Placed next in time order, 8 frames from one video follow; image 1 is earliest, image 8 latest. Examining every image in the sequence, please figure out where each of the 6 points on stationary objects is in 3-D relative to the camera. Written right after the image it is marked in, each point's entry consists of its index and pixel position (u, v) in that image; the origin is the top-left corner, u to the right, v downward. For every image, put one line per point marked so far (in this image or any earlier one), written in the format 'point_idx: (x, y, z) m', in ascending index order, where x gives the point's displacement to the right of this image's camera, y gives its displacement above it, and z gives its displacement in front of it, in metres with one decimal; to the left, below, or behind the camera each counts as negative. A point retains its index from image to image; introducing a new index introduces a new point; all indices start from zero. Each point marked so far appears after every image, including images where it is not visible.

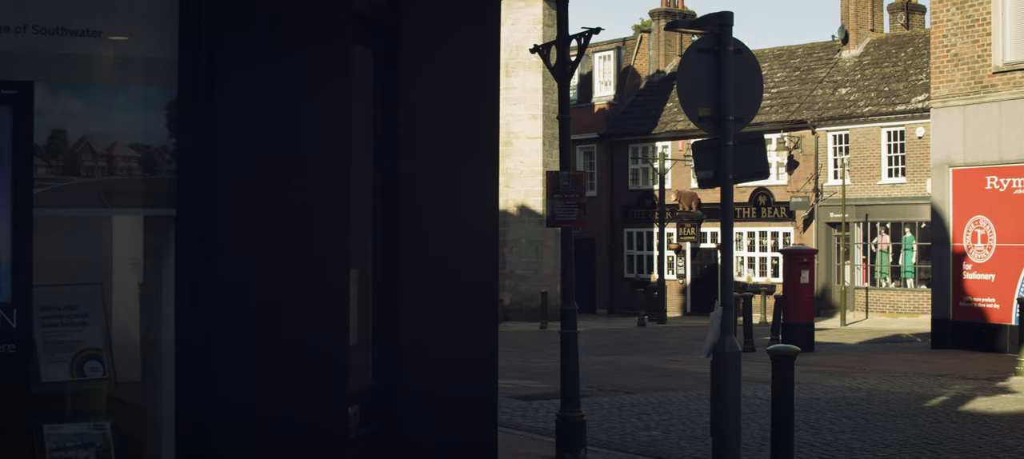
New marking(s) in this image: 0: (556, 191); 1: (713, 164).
0: (+0.3, +0.3, +10.1) m
1: (+1.3, +0.4, +8.0) m
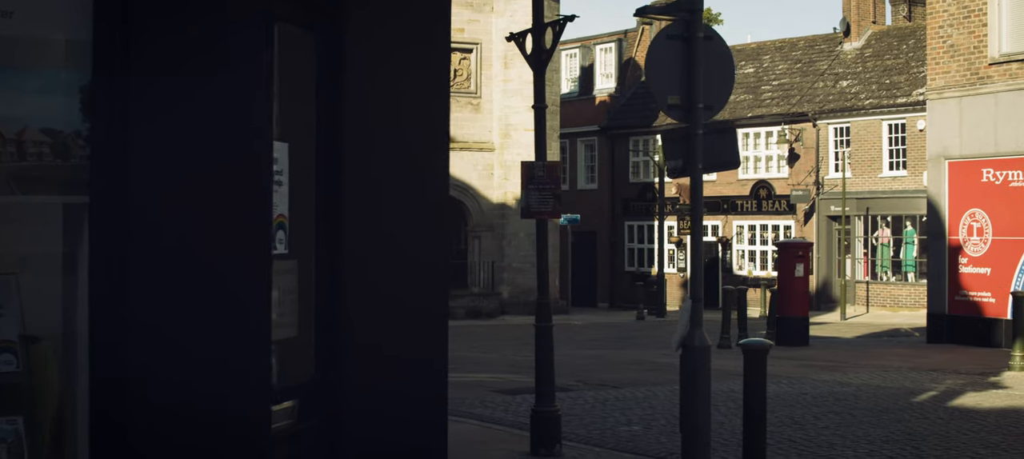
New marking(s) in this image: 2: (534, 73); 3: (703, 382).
0: (+0.1, +0.4, +9.9) m
1: (+1.0, +0.5, +7.8) m
2: (+0.2, +1.3, +9.9) m
3: (+1.2, -0.9, +7.7) m
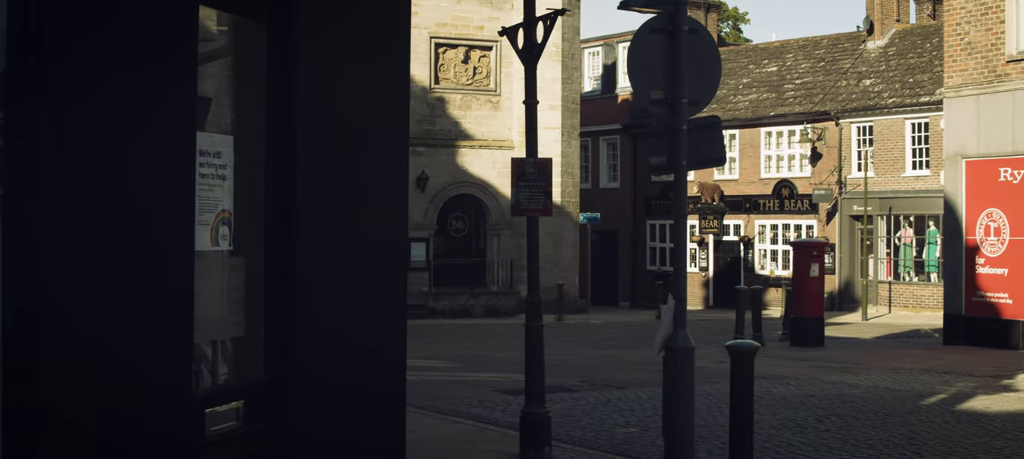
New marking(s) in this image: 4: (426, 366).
0: (+0.1, +0.4, +9.7) m
1: (+0.9, +0.5, +7.6) m
2: (+0.1, +1.3, +9.7) m
3: (+1.0, -0.9, +7.4) m
4: (-1.3, -2.2, +19.5) m
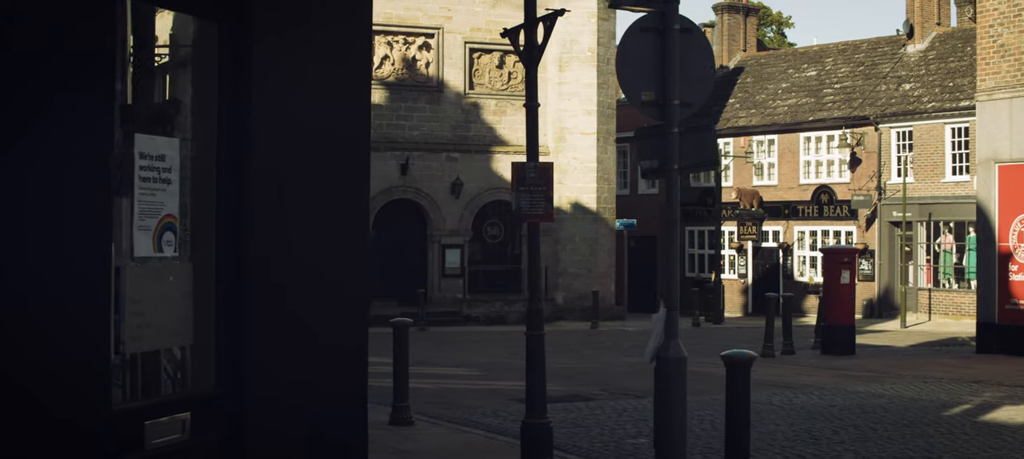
0: (+0.1, +0.4, +9.5) m
1: (+0.9, +0.5, +7.4) m
2: (+0.1, +1.2, +9.5) m
3: (+1.0, -1.0, +7.2) m
4: (-1.0, -2.2, +19.4) m
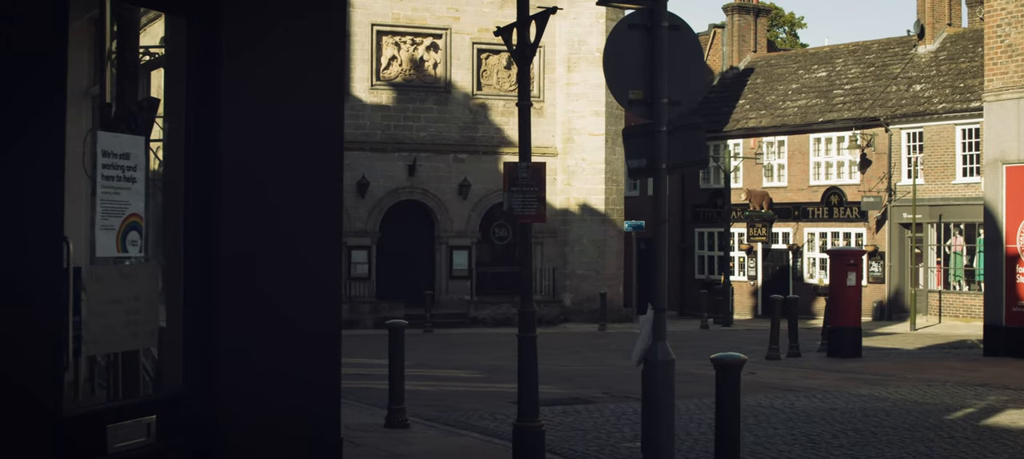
0: (0.0, +0.3, +9.4) m
1: (+0.8, +0.4, +7.2) m
2: (+0.1, +1.2, +9.4) m
3: (+0.9, -1.0, +7.1) m
4: (-1.0, -2.3, +19.3) m
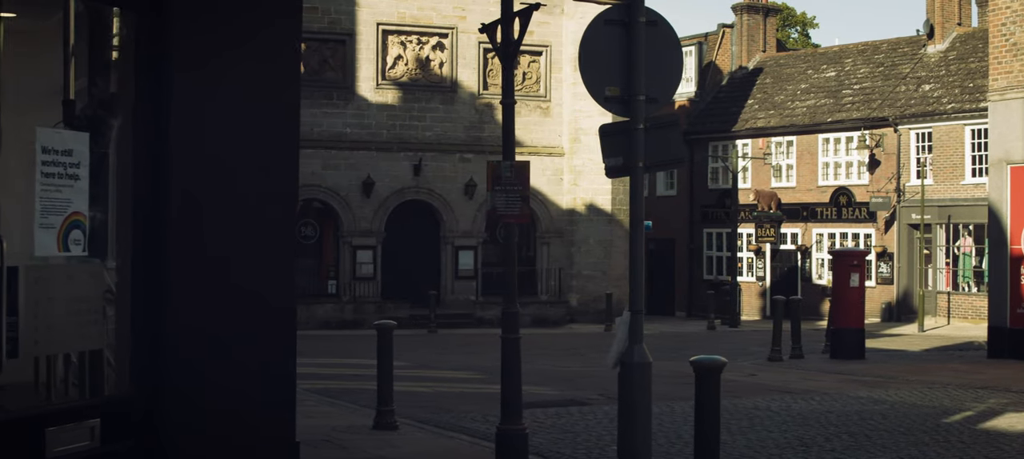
0: (-0.1, +0.4, +9.3) m
1: (+0.6, +0.4, +7.1) m
2: (-0.1, +1.2, +9.3) m
3: (+0.7, -1.0, +6.9) m
4: (-1.0, -2.3, +19.1) m
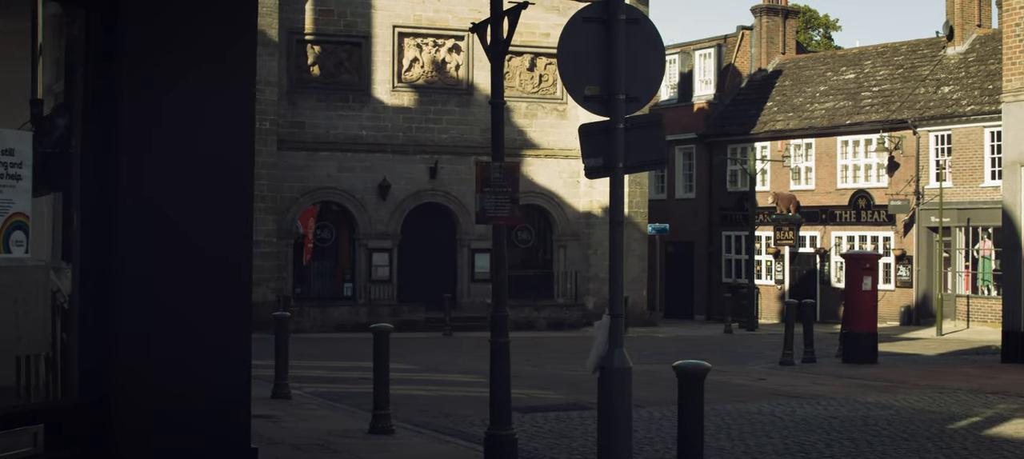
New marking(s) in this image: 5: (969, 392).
0: (-0.2, +0.3, +9.1) m
1: (+0.5, +0.4, +6.9) m
2: (-0.1, +1.2, +9.1) m
3: (+0.6, -1.0, +6.8) m
4: (-0.9, -2.3, +19.0) m
5: (+6.0, -2.1, +16.4) m
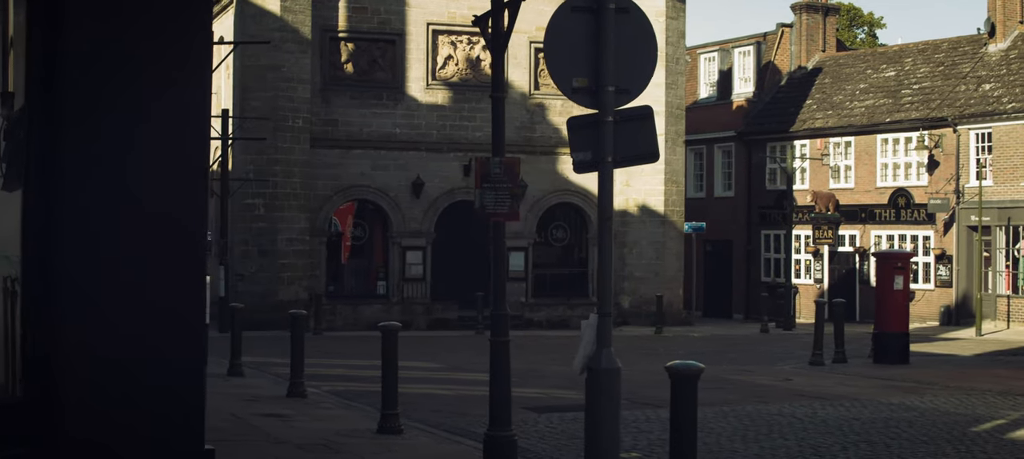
0: (-0.2, +0.4, +9.0) m
1: (+0.4, +0.5, +6.8) m
2: (-0.1, +1.2, +9.0) m
3: (+0.5, -1.0, +6.6) m
4: (-0.6, -2.3, +18.8) m
5: (+6.2, -2.1, +16.0) m
